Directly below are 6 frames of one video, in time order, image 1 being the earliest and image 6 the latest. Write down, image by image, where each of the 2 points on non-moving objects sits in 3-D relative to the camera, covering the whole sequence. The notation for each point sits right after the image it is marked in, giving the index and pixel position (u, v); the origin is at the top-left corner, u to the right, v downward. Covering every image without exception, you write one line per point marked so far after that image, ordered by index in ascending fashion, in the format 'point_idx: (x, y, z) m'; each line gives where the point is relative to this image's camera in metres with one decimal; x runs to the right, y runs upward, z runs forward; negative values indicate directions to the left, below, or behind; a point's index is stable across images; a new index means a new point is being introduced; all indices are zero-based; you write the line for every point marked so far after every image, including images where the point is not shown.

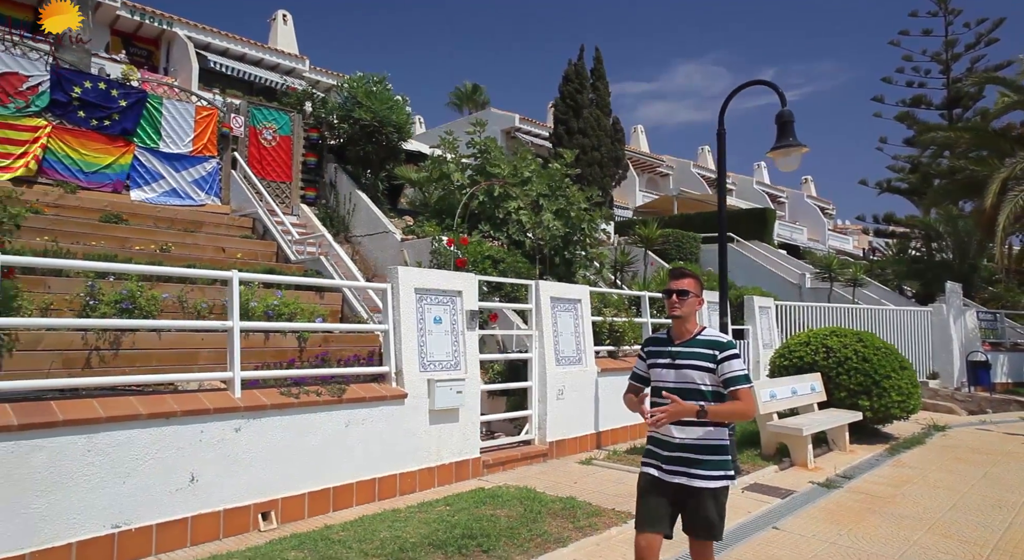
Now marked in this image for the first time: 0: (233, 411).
0: (-2.2, -1.0, +5.1) m
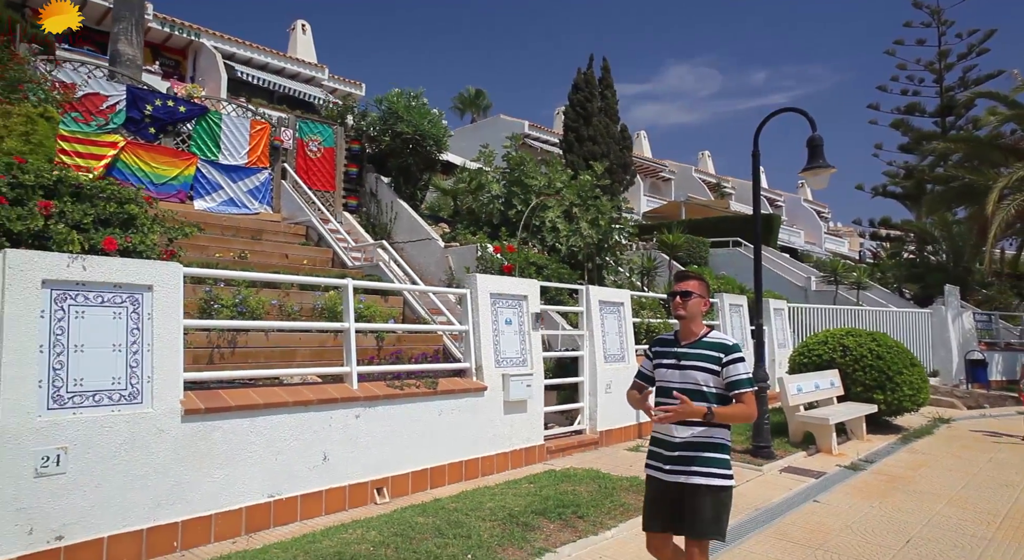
0: (-1.4, -1.1, +6.0) m
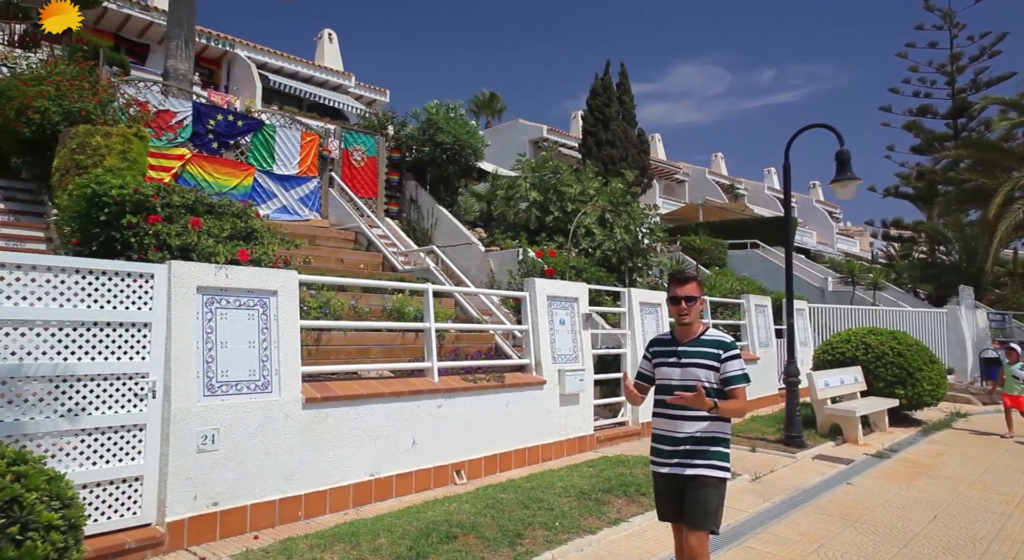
0: (-0.8, -1.1, +6.7) m
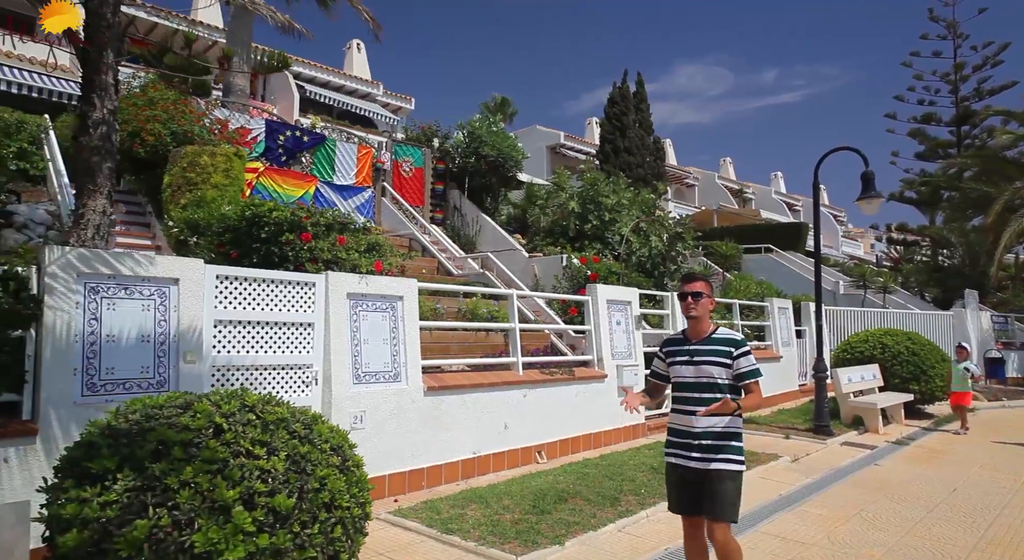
0: (+0.1, -1.2, +7.8) m
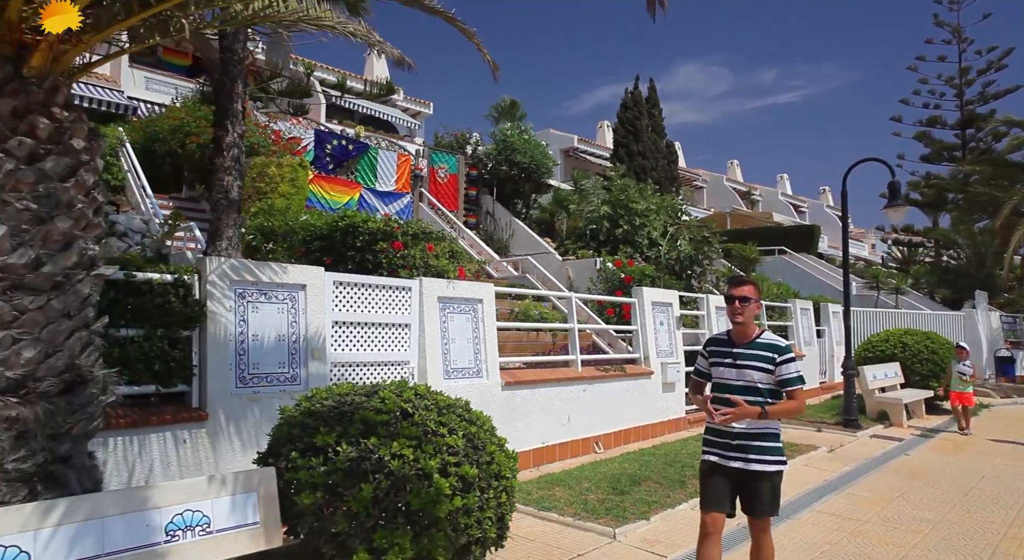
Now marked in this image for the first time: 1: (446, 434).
0: (+0.9, -1.3, +8.4) m
1: (-0.4, -0.9, +3.6) m
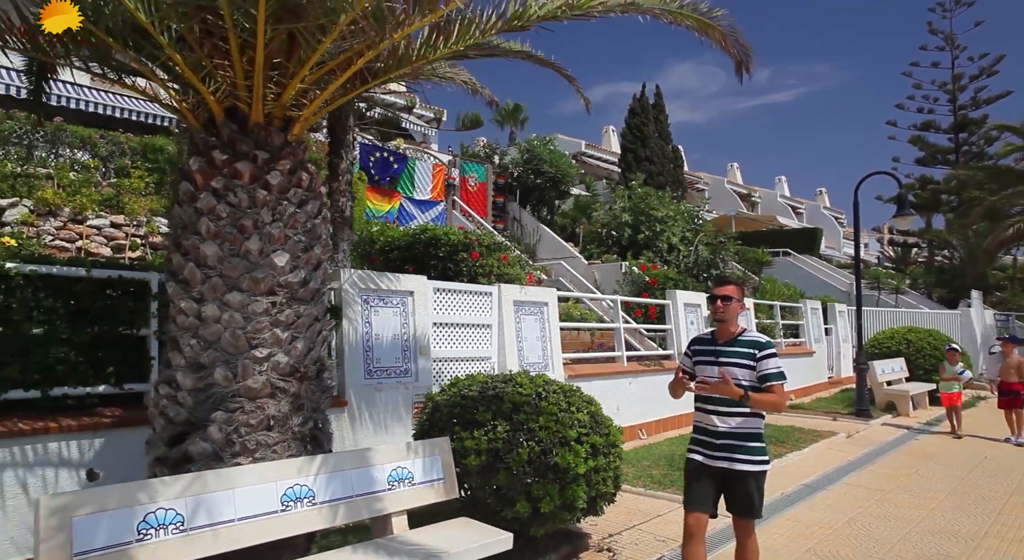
0: (+1.7, -1.3, +9.4) m
1: (+0.4, -0.9, +4.6) m
